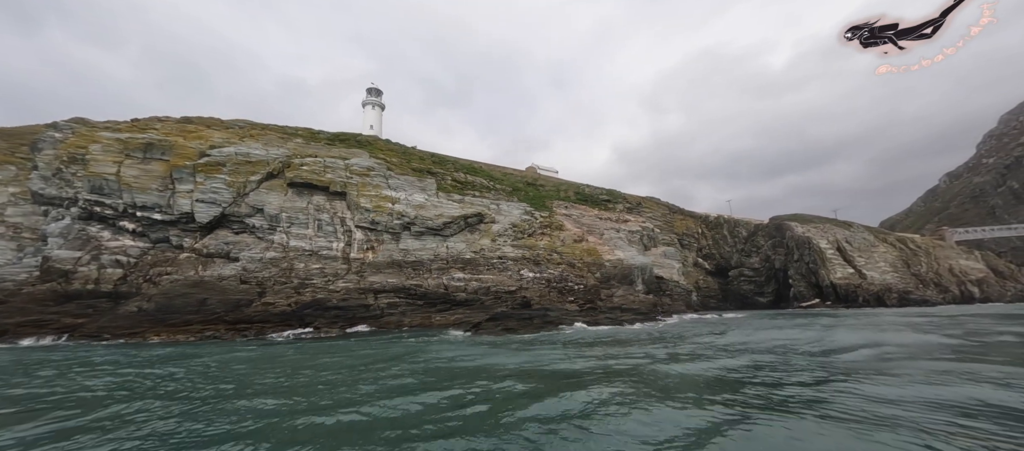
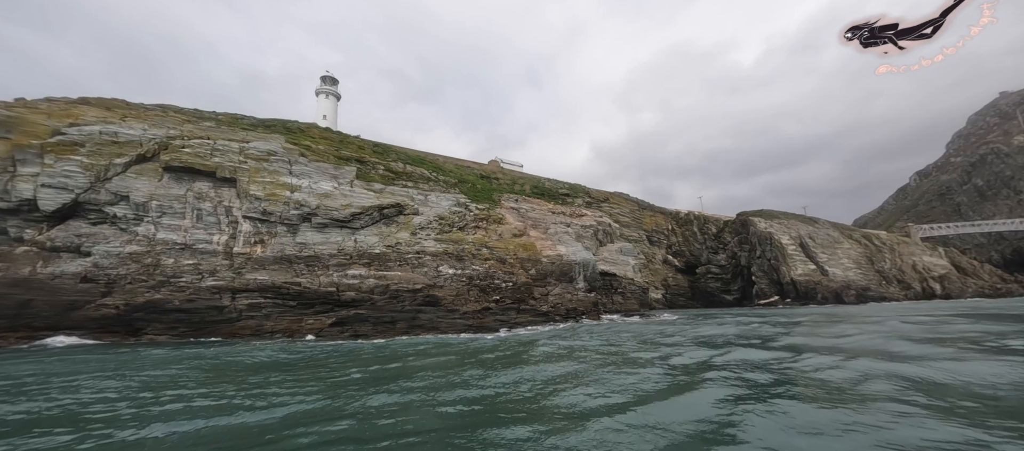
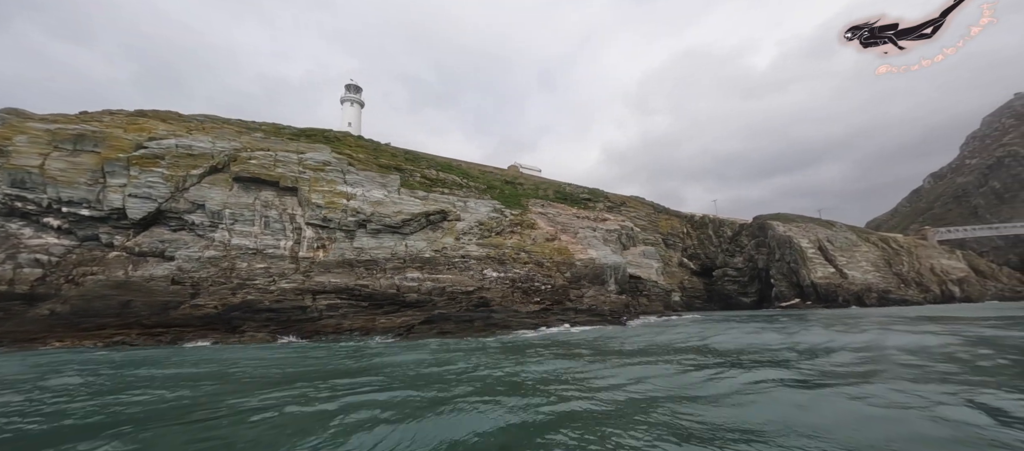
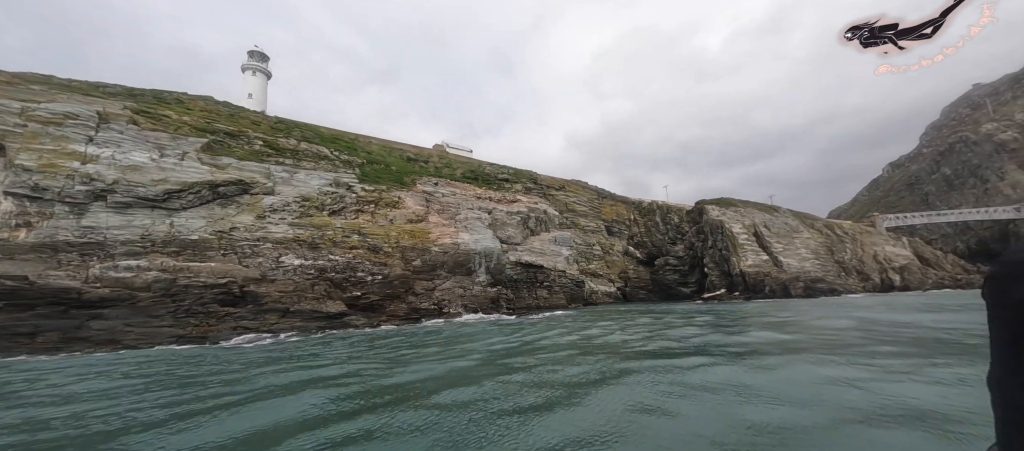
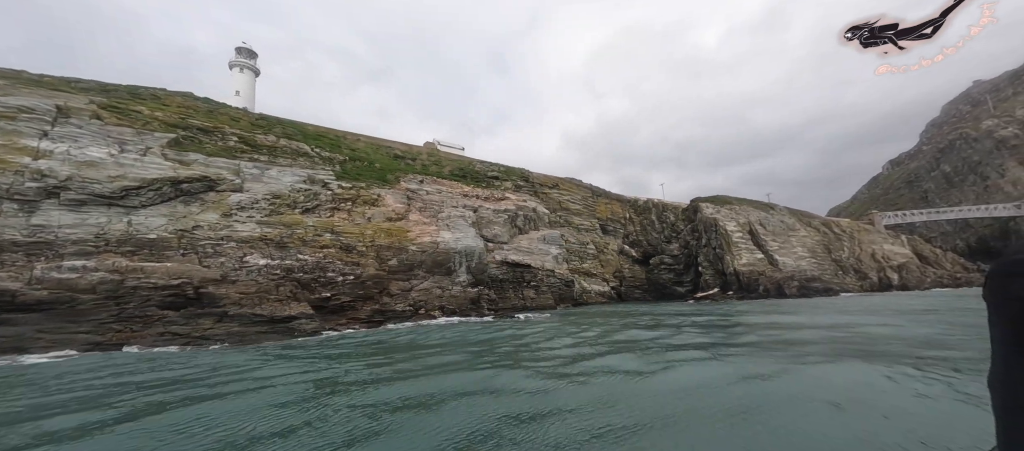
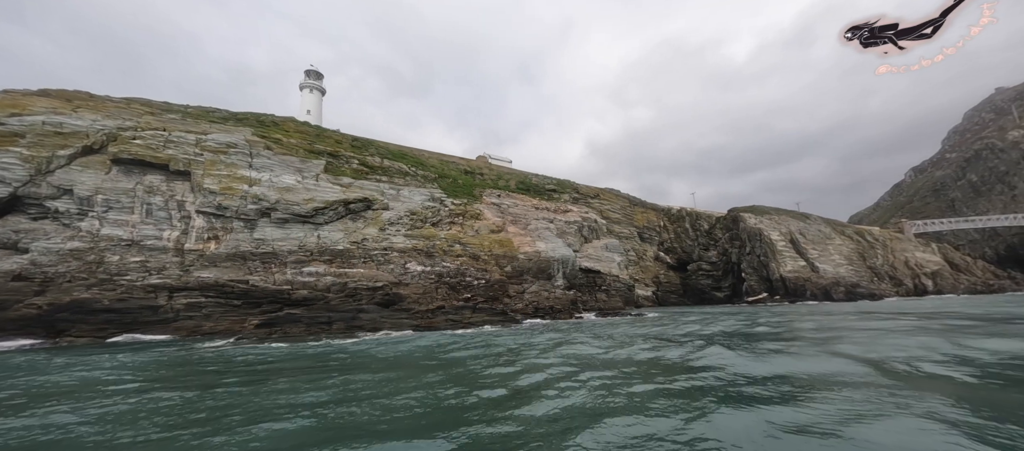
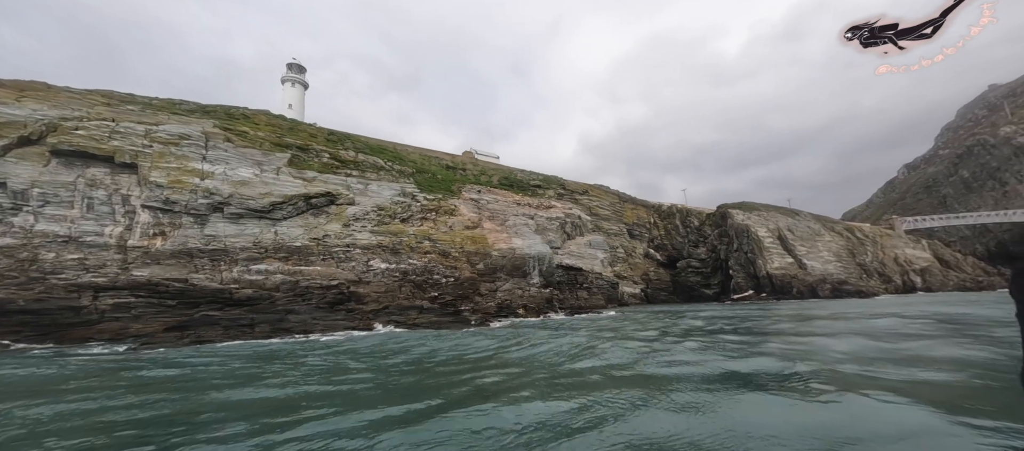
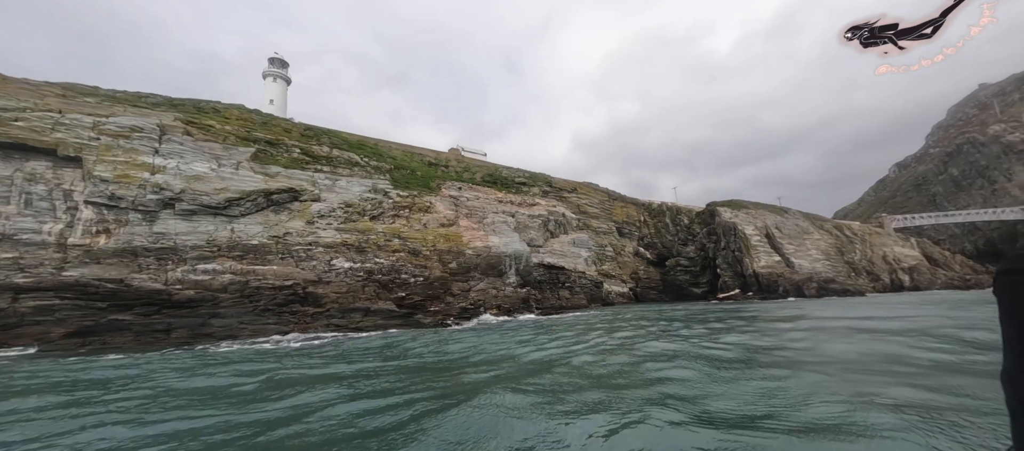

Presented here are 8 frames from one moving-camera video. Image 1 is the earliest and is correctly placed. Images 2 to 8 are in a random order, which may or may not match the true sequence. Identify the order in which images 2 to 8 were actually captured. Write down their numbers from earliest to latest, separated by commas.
3, 2, 6, 7, 8, 4, 5
